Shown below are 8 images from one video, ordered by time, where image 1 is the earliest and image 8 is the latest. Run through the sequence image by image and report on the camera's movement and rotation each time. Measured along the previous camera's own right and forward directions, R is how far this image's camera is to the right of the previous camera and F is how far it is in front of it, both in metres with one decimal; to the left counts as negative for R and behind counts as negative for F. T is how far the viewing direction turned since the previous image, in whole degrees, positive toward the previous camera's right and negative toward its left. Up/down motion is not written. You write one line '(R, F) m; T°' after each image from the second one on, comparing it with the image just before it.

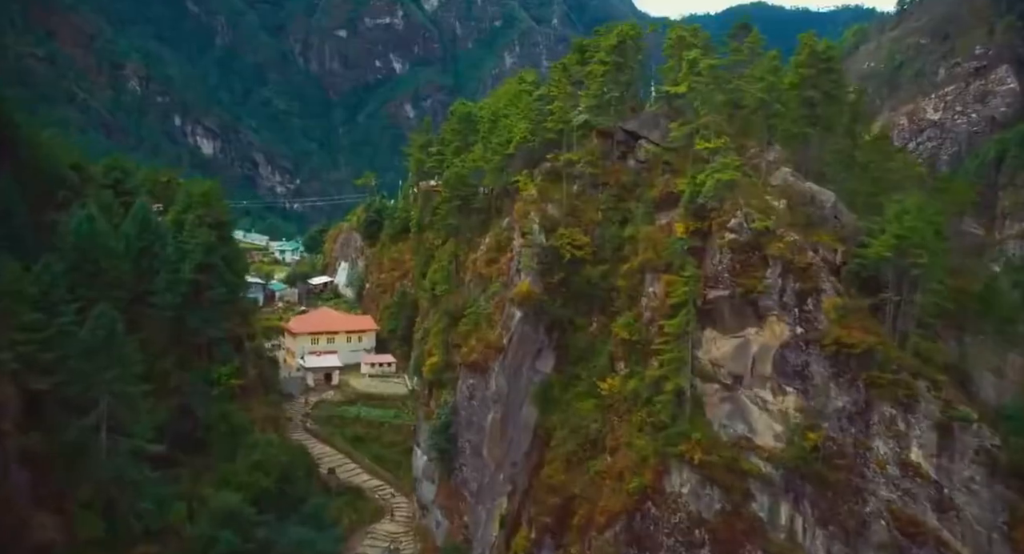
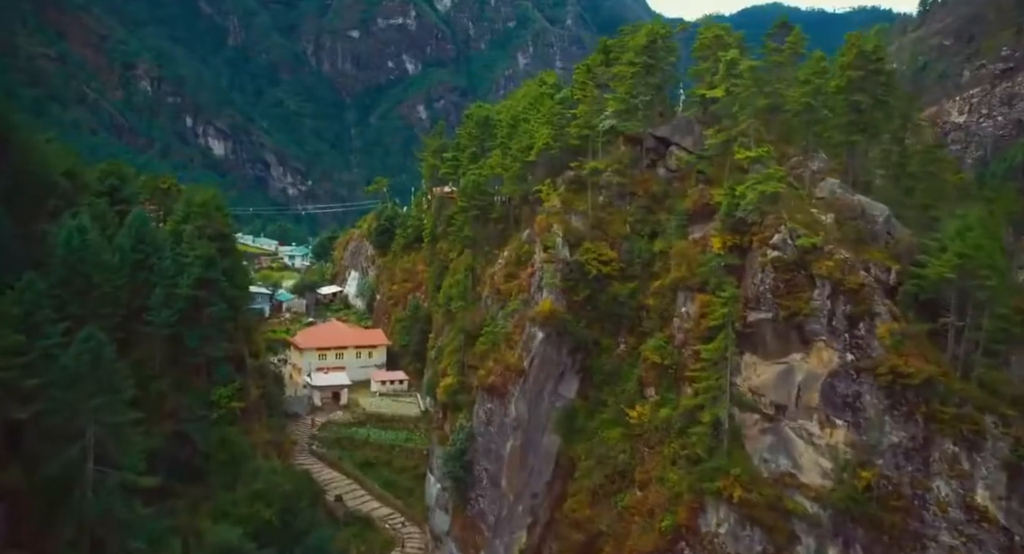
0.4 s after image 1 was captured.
(-0.3, +2.4) m; -1°
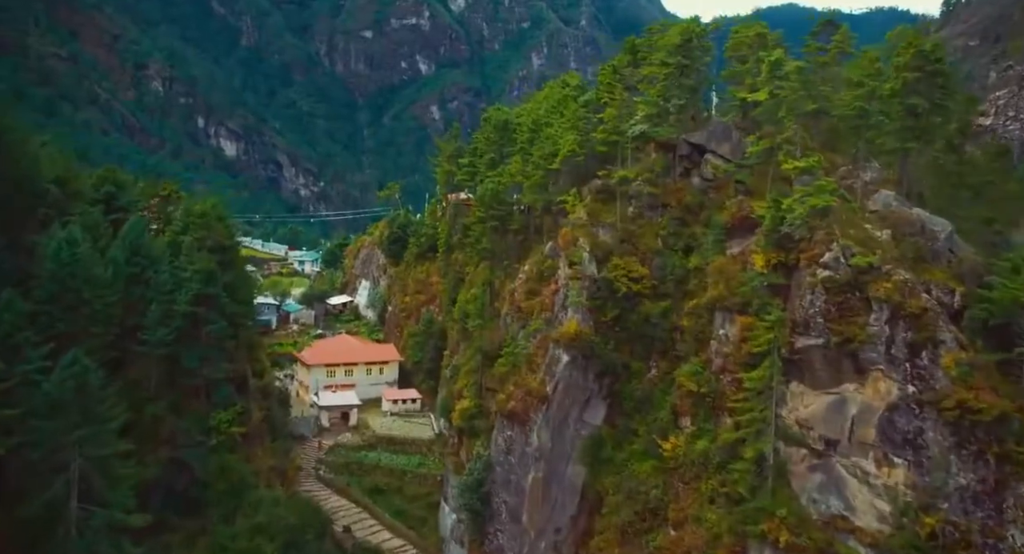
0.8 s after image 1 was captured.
(-0.3, +2.4) m; -1°
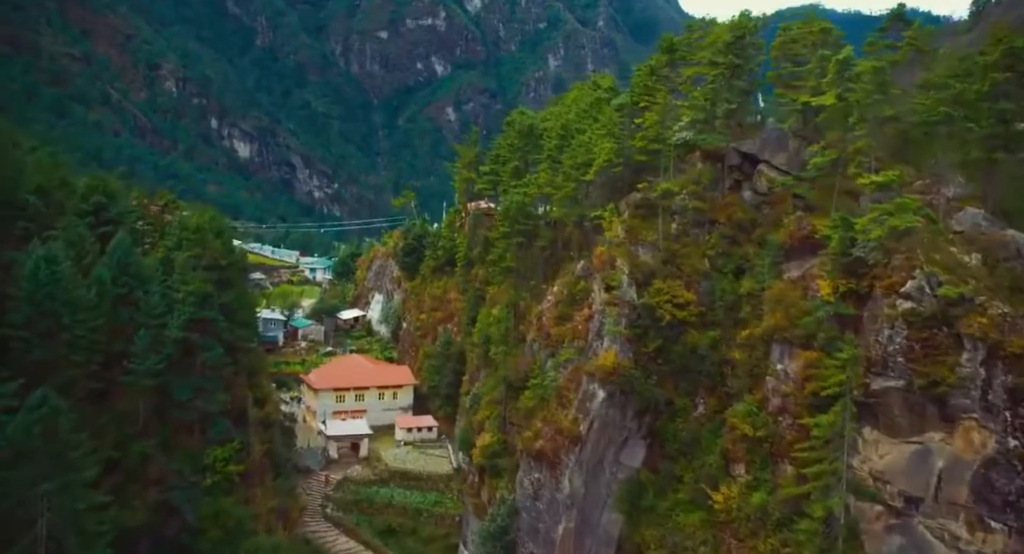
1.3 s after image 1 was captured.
(-0.4, +3.2) m; -1°
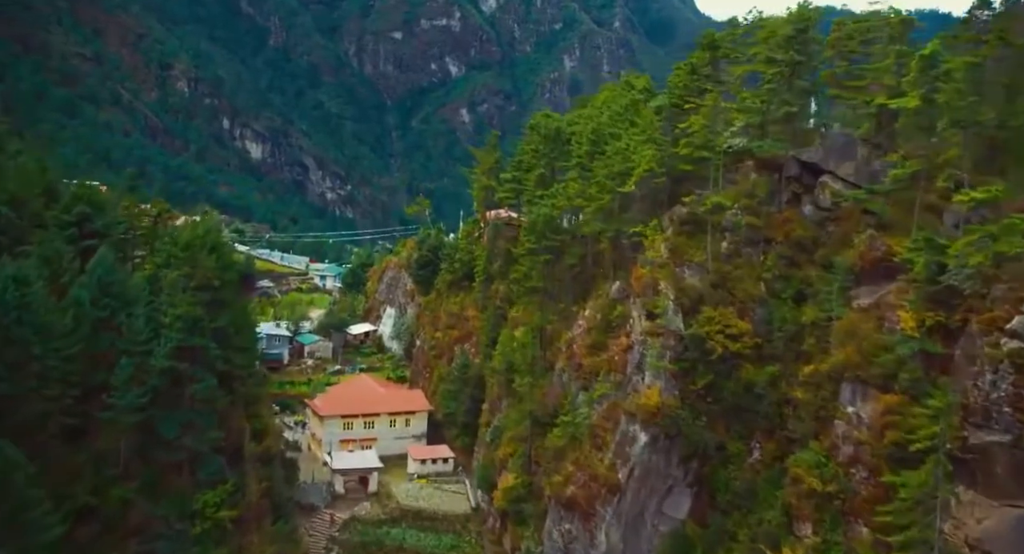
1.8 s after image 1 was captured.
(-0.4, +3.2) m; -1°
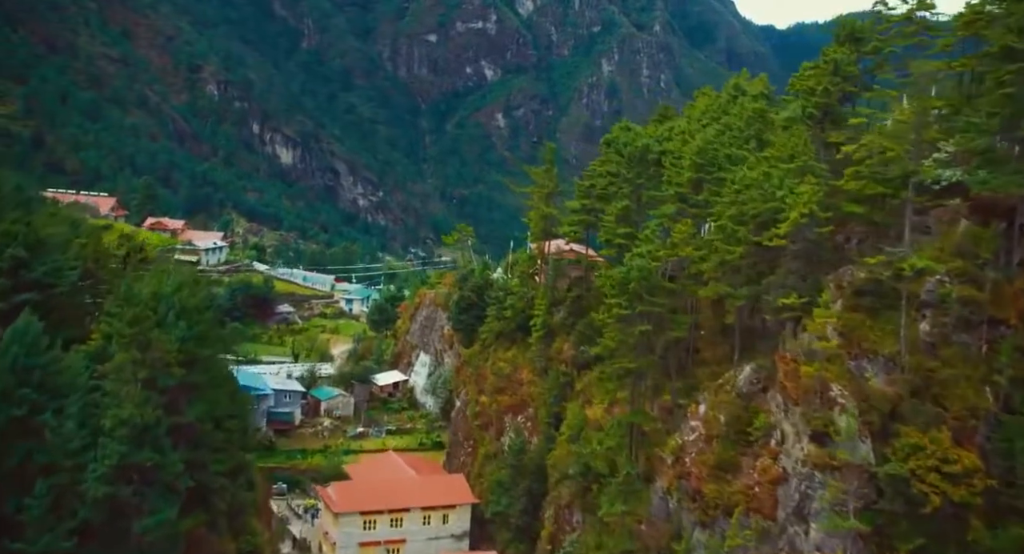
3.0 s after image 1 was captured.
(-1.1, +7.7) m; -2°
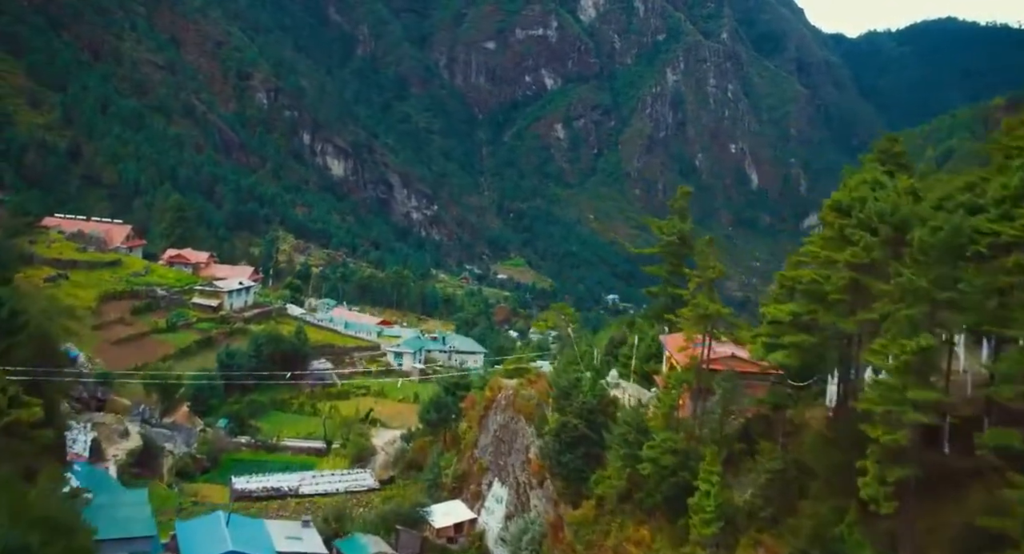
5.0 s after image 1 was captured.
(-1.9, +11.9) m; -3°
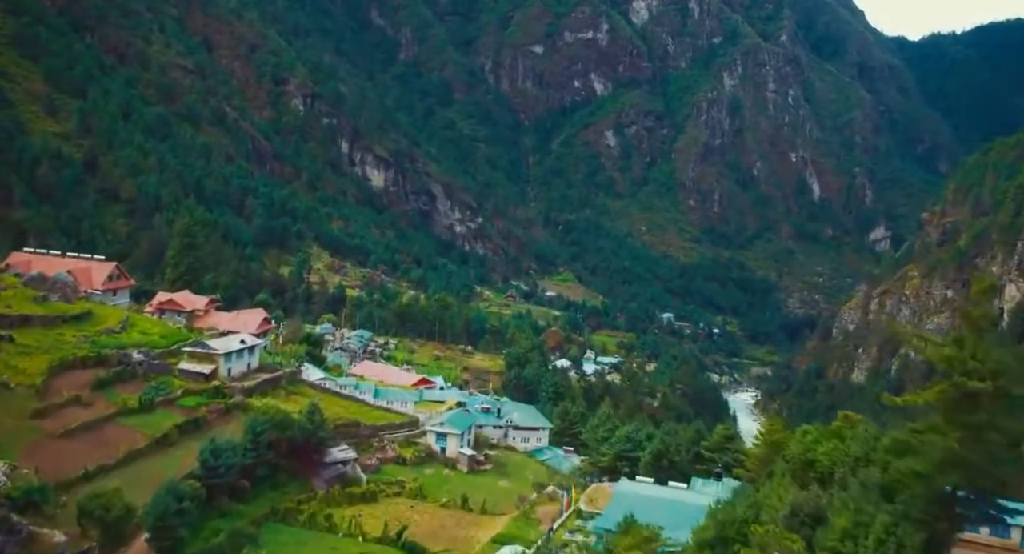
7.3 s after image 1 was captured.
(-1.7, +13.2) m; -2°
